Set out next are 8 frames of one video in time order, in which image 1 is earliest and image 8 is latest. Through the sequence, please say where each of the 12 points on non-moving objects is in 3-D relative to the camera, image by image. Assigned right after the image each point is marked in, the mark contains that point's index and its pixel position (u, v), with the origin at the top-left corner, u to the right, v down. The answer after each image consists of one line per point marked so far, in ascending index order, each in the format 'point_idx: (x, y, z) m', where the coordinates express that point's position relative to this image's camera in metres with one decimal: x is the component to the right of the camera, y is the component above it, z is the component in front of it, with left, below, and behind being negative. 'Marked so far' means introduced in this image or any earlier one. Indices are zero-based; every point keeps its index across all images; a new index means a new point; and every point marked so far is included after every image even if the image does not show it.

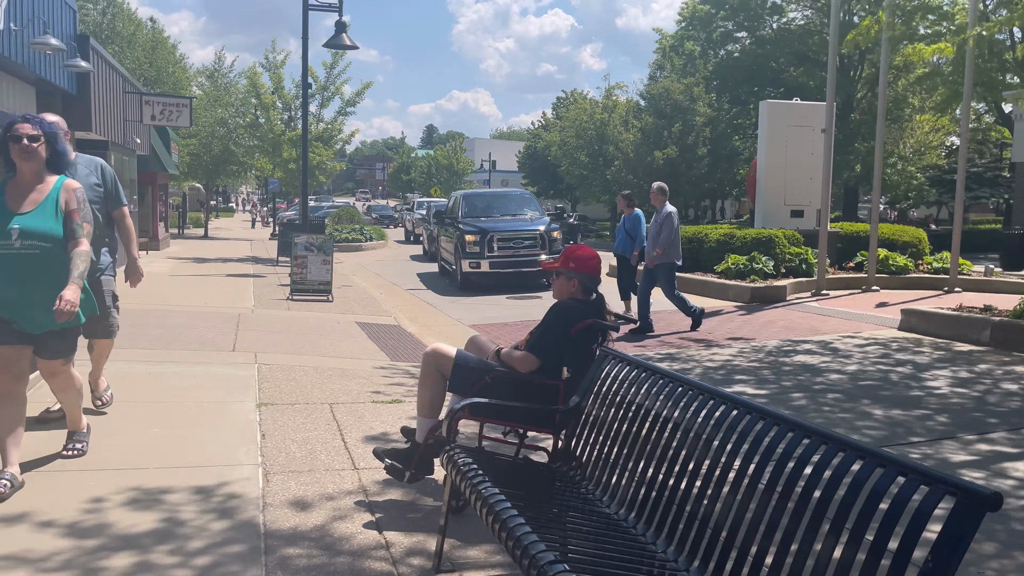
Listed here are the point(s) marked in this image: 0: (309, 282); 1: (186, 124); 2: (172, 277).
0: (-3.5, +0.1, +13.6) m
1: (-7.7, +3.9, +19.0) m
2: (-6.9, +0.2, +16.3) m
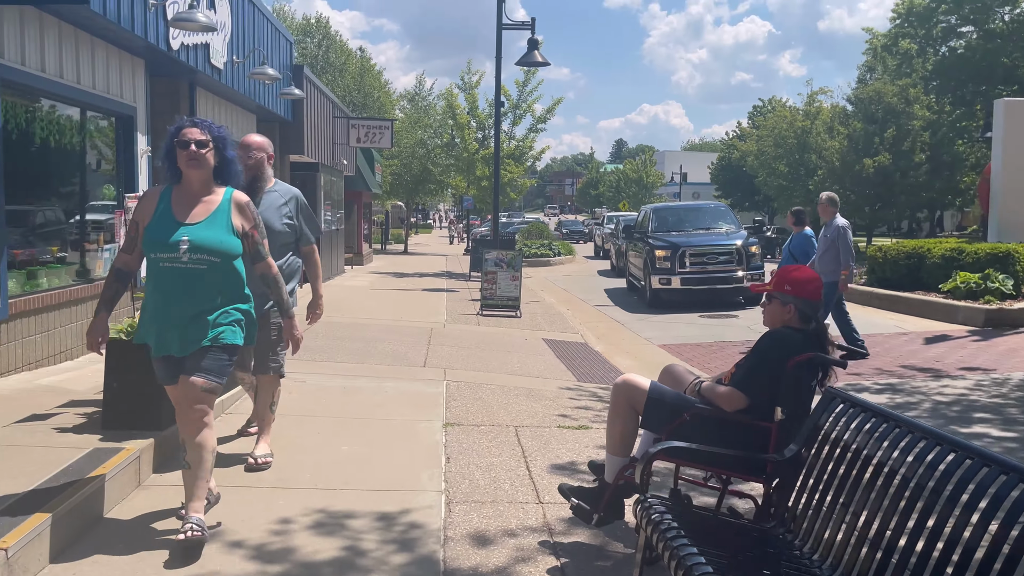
0: (-0.3, -0.2, +13.7) m
1: (-3.1, +3.5, +19.9) m
2: (-3.0, -0.1, +17.1) m
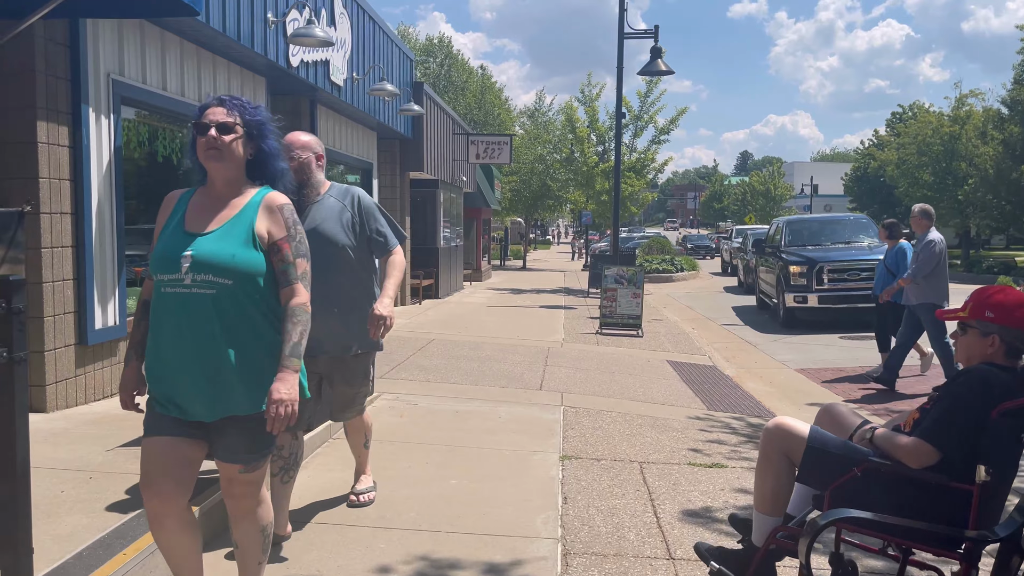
0: (+1.7, -0.5, +13.1) m
1: (-0.1, +3.1, +19.7) m
2: (-0.5, -0.4, +16.9) m
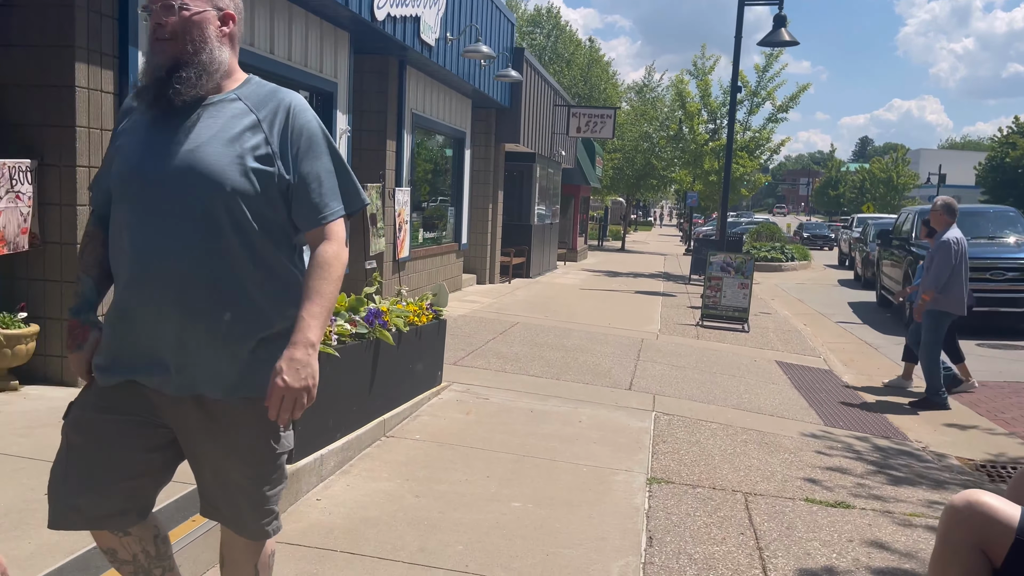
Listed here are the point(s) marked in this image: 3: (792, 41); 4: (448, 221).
0: (+3.1, -0.3, +12.0) m
1: (+2.2, +3.5, +18.7) m
2: (+1.4, 0.0, +16.0) m
3: (+5.7, +5.1, +16.5) m
4: (-1.0, +1.1, +13.3) m
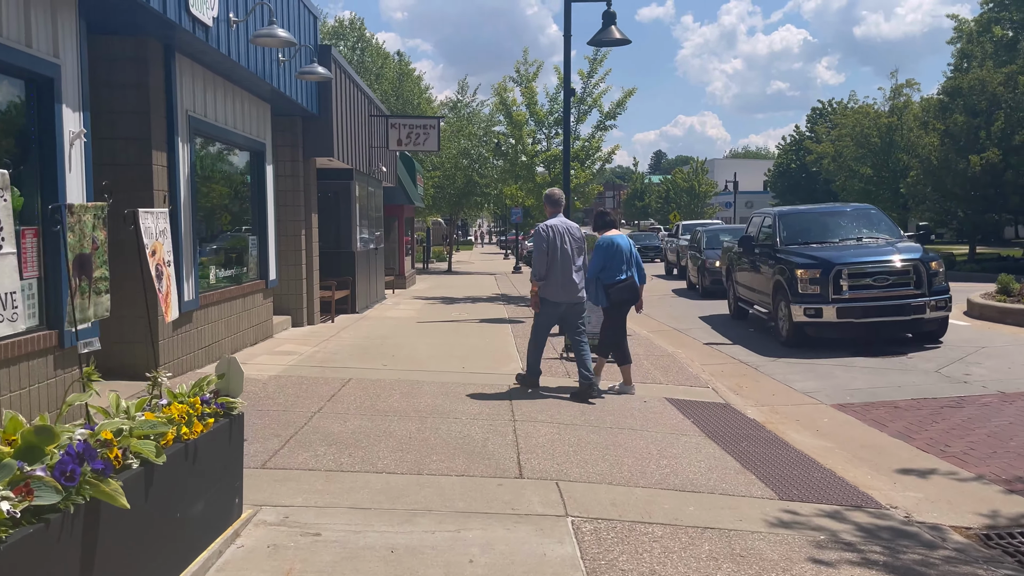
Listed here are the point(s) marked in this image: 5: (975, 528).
0: (+1.0, -0.6, +10.3) m
1: (-1.6, +2.9, +16.7) m
2: (-1.6, -0.6, +13.8) m
3: (+2.1, +4.8, +15.4) m
4: (-3.5, +0.5, +10.7) m
5: (+2.8, -1.4, +4.8) m
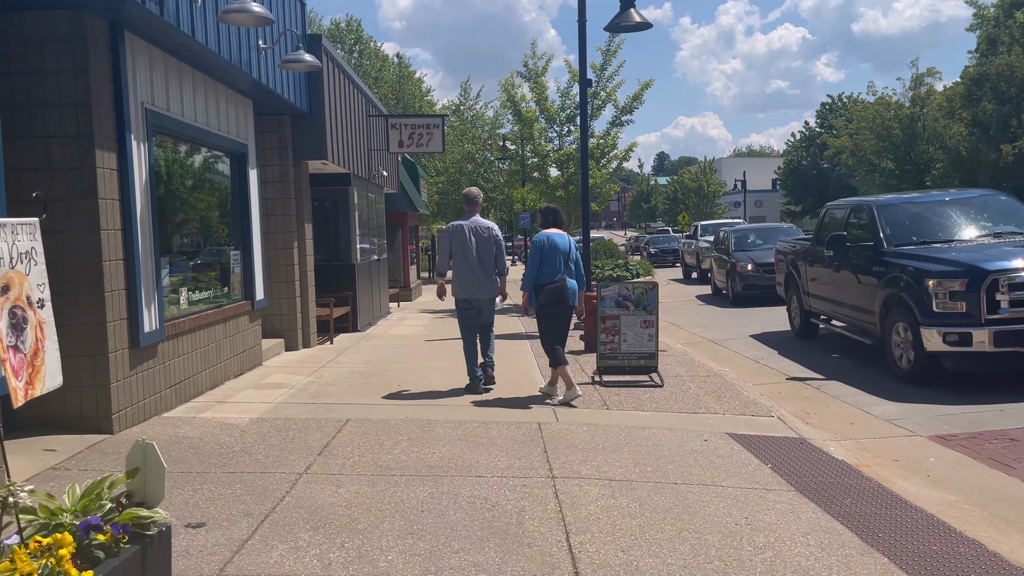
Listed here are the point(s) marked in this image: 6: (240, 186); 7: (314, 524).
0: (+1.2, -0.7, +8.9) m
1: (-1.4, +2.7, +15.4) m
2: (-1.3, -0.8, +12.4) m
3: (+2.3, +4.6, +14.0) m
4: (-3.2, +0.2, +9.3) m
5: (+3.0, -1.5, +3.4) m
6: (-3.2, +1.2, +9.6) m
7: (-1.1, -1.3, +4.3) m
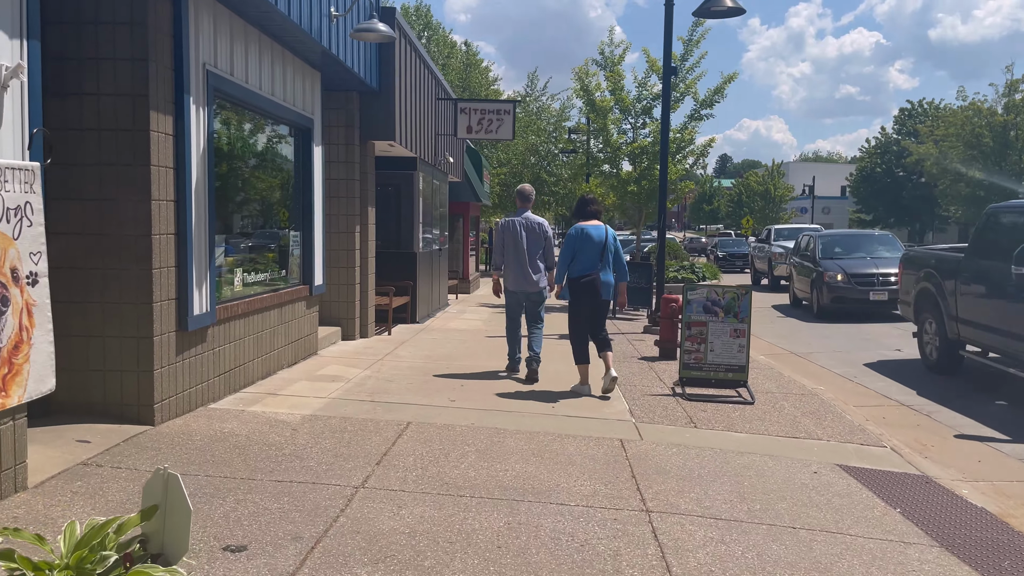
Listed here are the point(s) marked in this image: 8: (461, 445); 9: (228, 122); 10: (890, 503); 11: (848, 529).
0: (+2.0, -0.8, +8.1) m
1: (-0.1, +2.8, +14.6) m
2: (-0.3, -0.7, +11.7) m
3: (+3.6, +4.5, +13.0) m
4: (-2.4, +0.4, +8.8) m
5: (+3.4, -1.6, +2.4) m
6: (-2.3, +1.4, +9.0) m
7: (-0.6, -1.2, +3.6) m
8: (-0.3, -1.1, +5.6) m
9: (-2.5, +1.5, +7.1) m
10: (+2.4, -1.4, +5.2) m
11: (+1.9, -1.4, +4.5) m
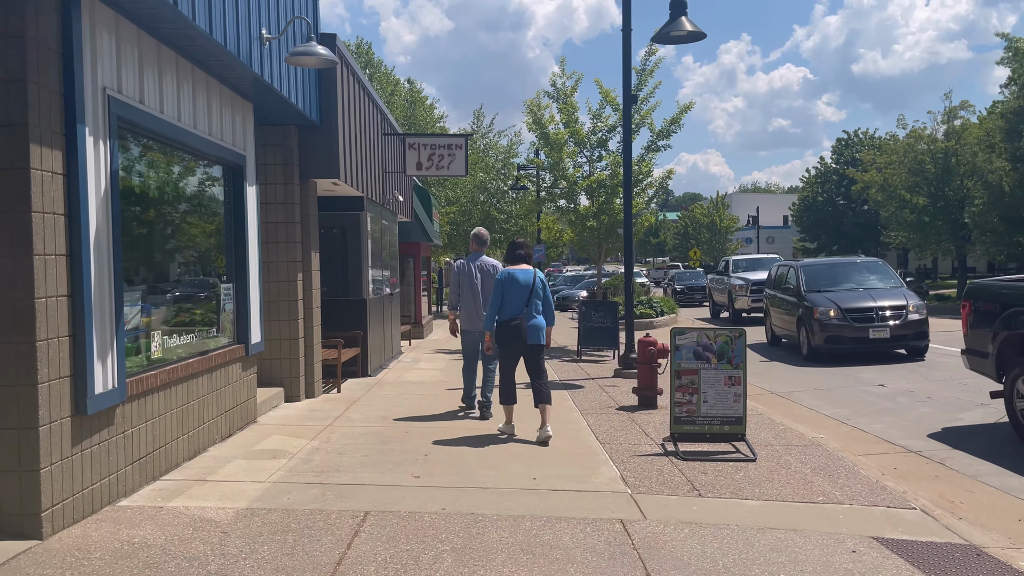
0: (+1.7, -1.2, +7.2) m
1: (-0.9, +2.0, +13.8) m
2: (-0.8, -1.4, +10.7) m
3: (+2.8, +4.0, +12.5) m
4: (-2.7, -0.2, +7.6) m
5: (+3.5, -1.7, +1.6) m
6: (-2.7, +0.8, +7.9) m
7: (-0.6, -1.5, +2.6) m
8: (-0.4, -1.4, +4.5) m
9: (-2.8, +1.0, +6.0) m
10: (+2.4, -1.6, +4.4) m
11: (+1.9, -1.6, +3.6) m
